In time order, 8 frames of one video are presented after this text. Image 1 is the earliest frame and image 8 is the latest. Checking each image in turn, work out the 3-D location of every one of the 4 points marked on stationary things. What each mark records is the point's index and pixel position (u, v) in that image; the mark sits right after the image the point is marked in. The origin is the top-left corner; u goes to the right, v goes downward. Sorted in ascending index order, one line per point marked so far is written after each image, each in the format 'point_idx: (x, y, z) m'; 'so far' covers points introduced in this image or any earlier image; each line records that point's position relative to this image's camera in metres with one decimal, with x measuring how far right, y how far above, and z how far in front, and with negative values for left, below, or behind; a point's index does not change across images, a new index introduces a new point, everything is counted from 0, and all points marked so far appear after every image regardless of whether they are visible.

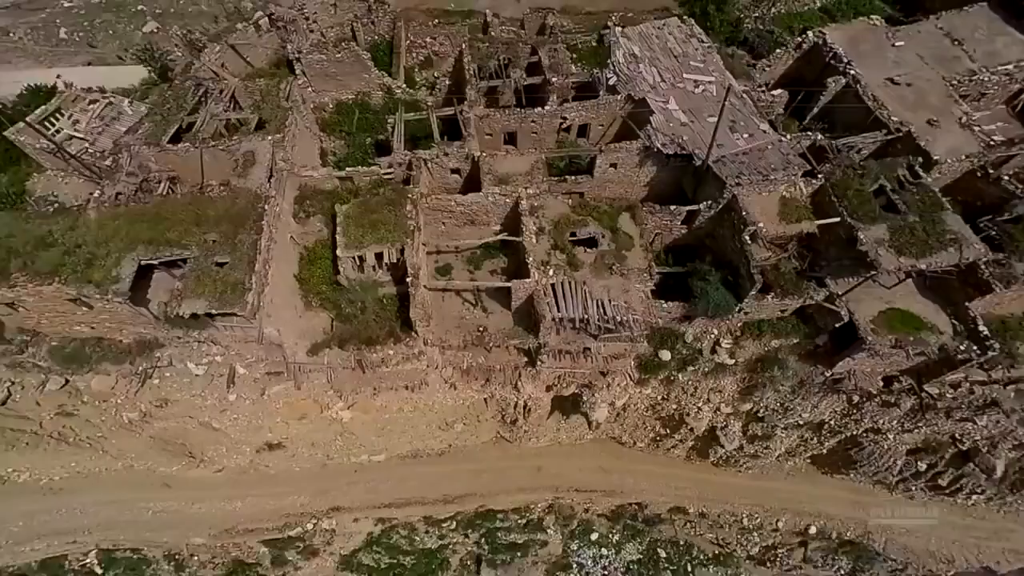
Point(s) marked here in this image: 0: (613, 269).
0: (+4.0, +0.9, +18.4) m
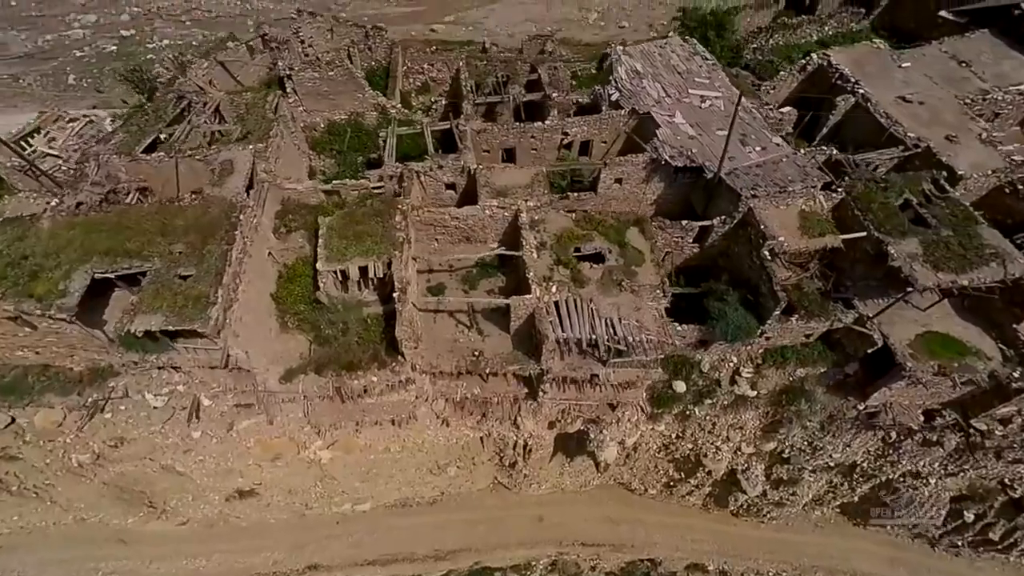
0: (+3.9, +0.2, +16.7) m
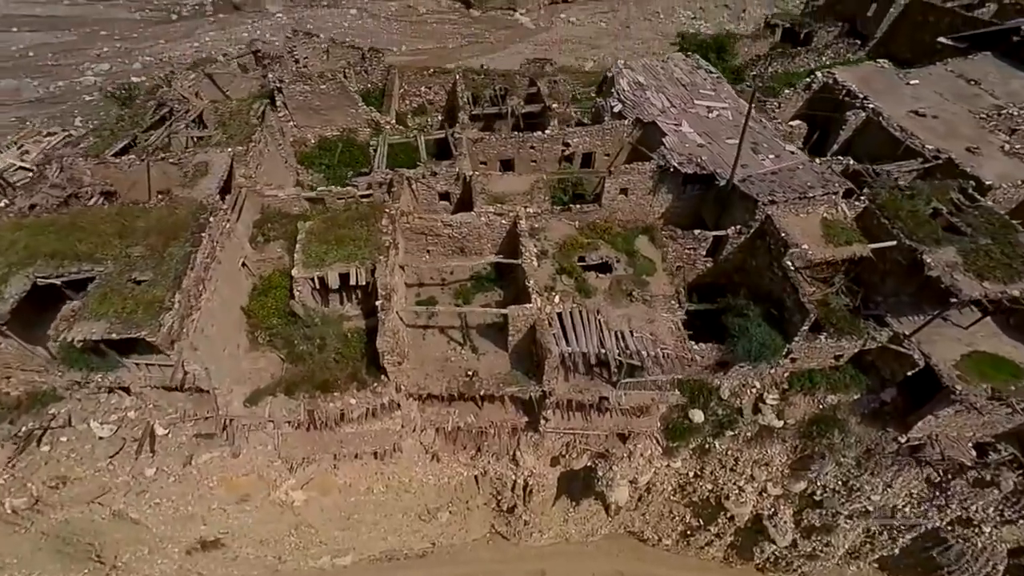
0: (+3.8, -0.2, +15.0) m
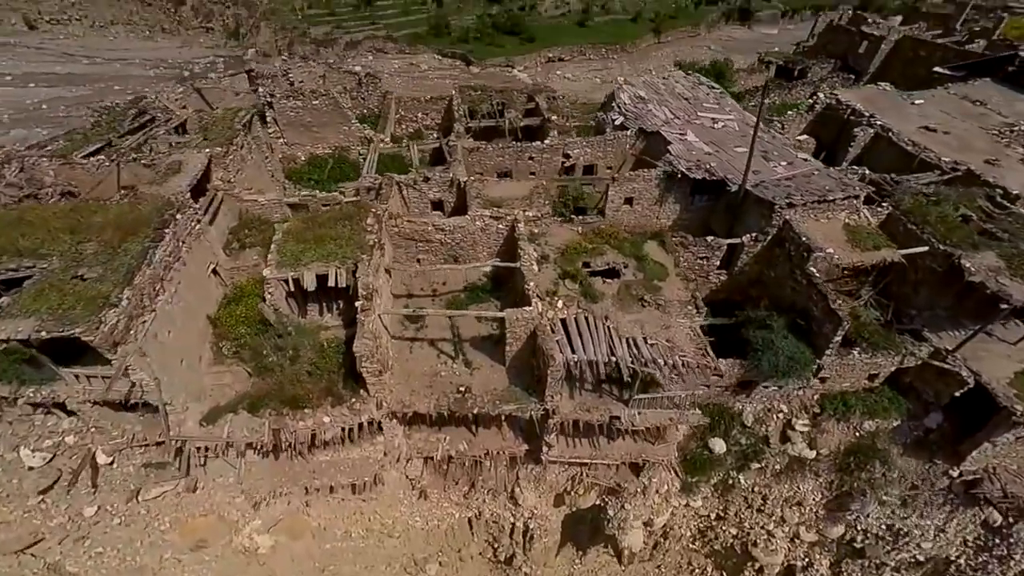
0: (+3.8, -0.3, +13.5) m
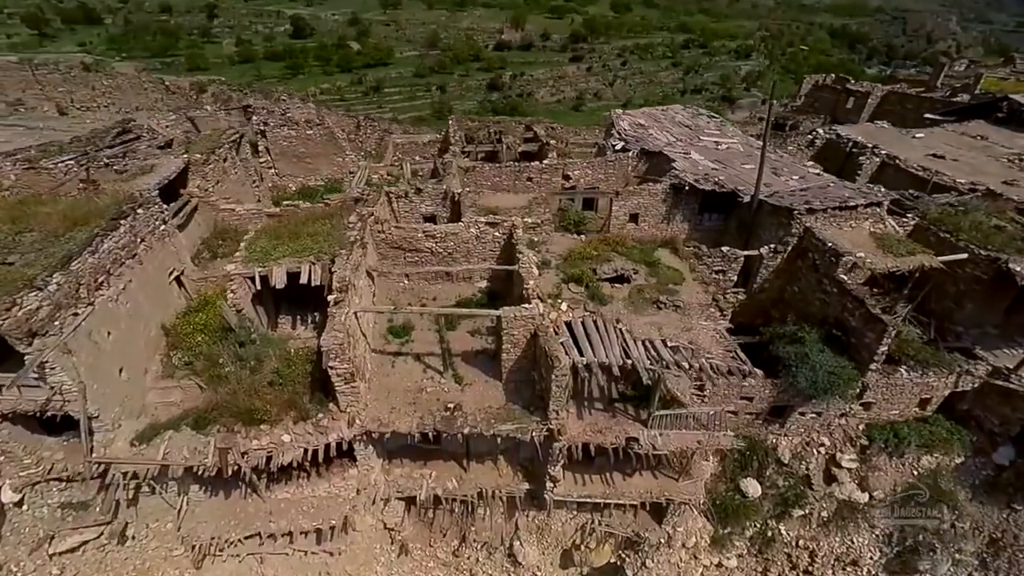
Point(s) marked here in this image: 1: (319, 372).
0: (+3.7, -0.4, +12.0) m
1: (-4.5, -2.0, +10.9) m
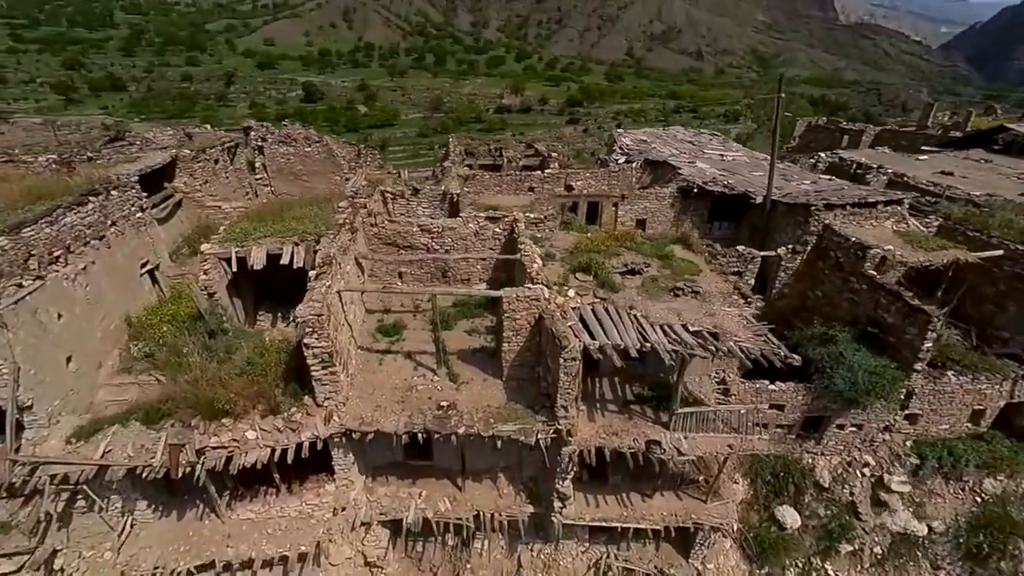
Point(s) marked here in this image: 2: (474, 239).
0: (+3.8, -0.2, +10.9) m
1: (-4.4, -1.6, +9.6) m
2: (-1.1, +1.3, +12.9) m
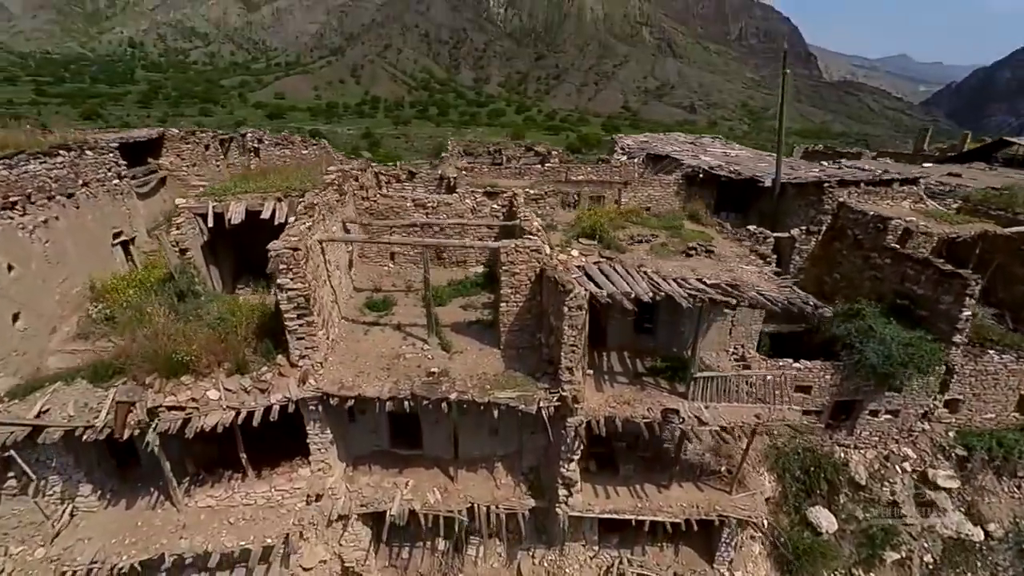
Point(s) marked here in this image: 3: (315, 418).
0: (+3.7, +0.5, +10.0) m
1: (-4.4, -0.7, +8.6) m
2: (-1.1, +1.9, +12.2) m
3: (-3.5, -1.9, +7.8) m
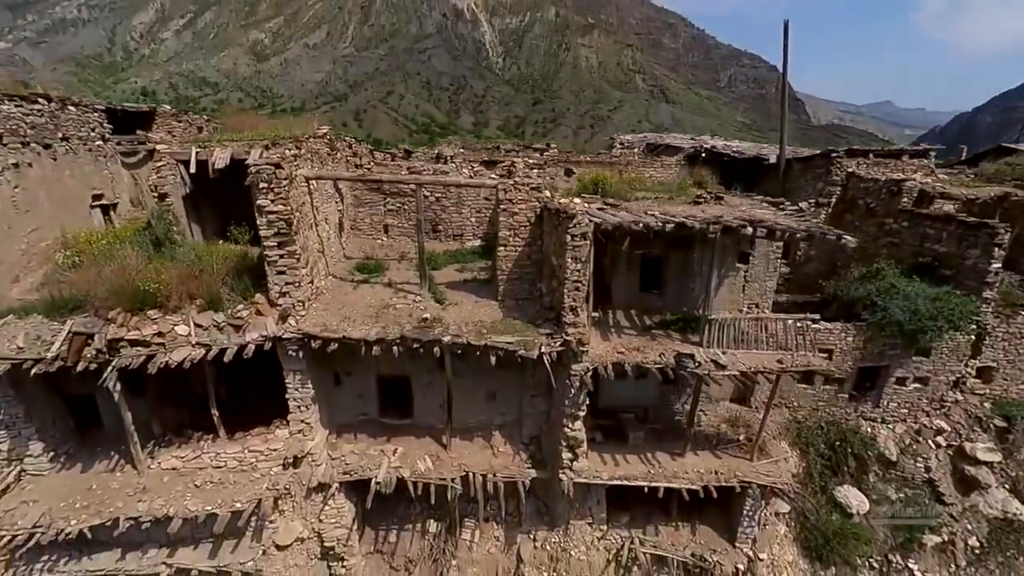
0: (+3.7, +1.5, +9.5) m
1: (-4.5, +0.3, +8.0) m
2: (-1.1, +2.6, +11.8) m
3: (-3.5, -0.8, +7.2) m
